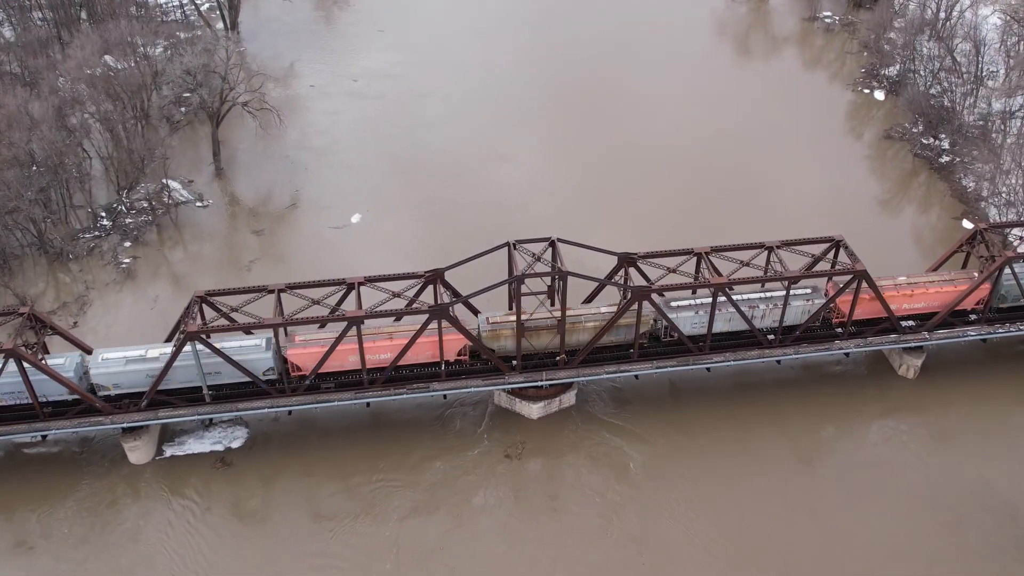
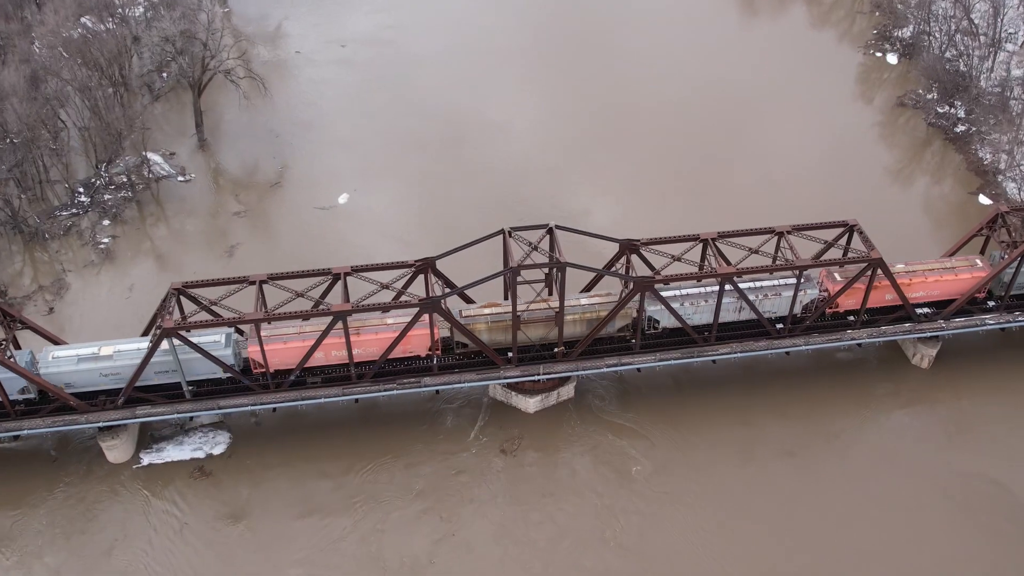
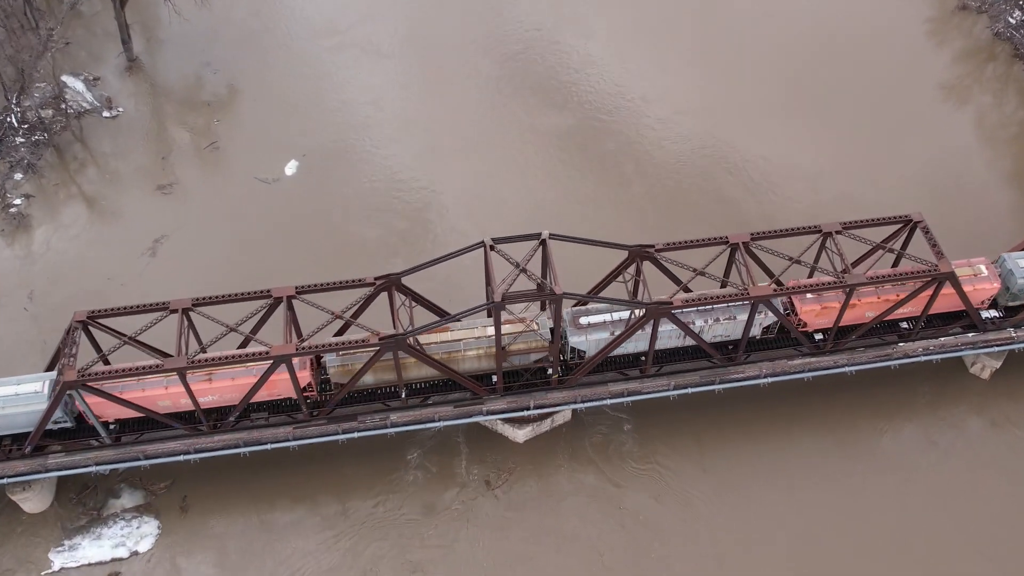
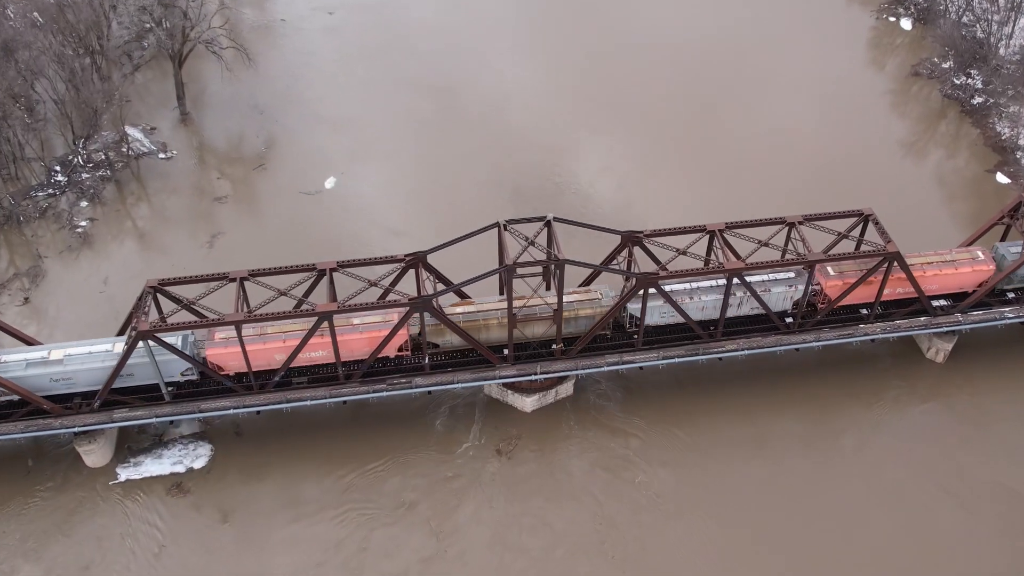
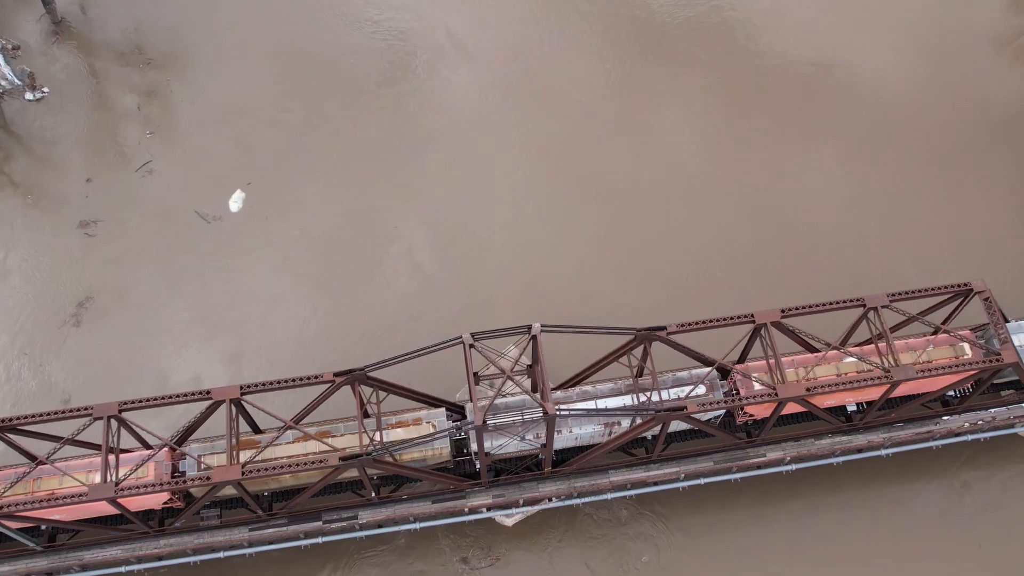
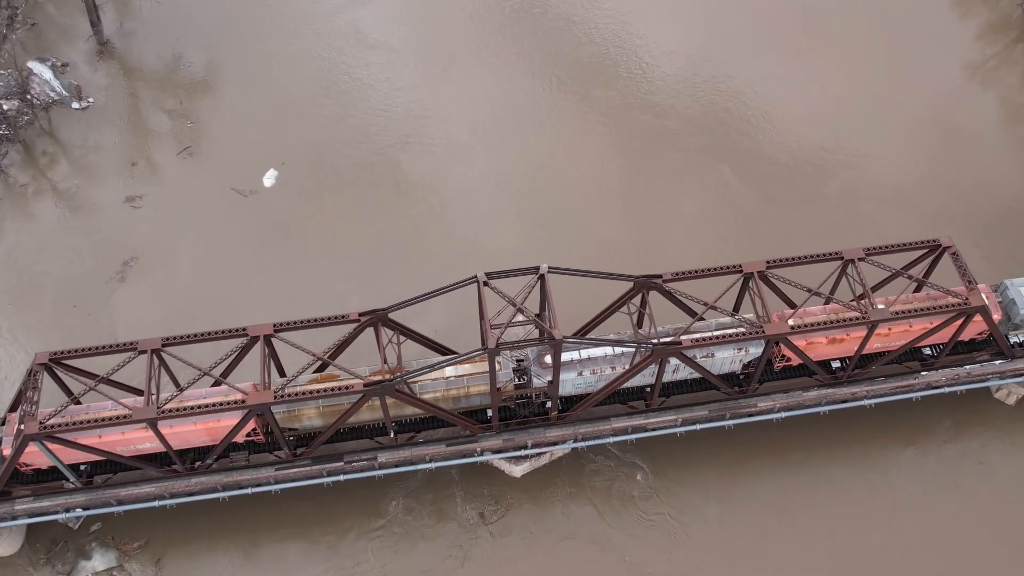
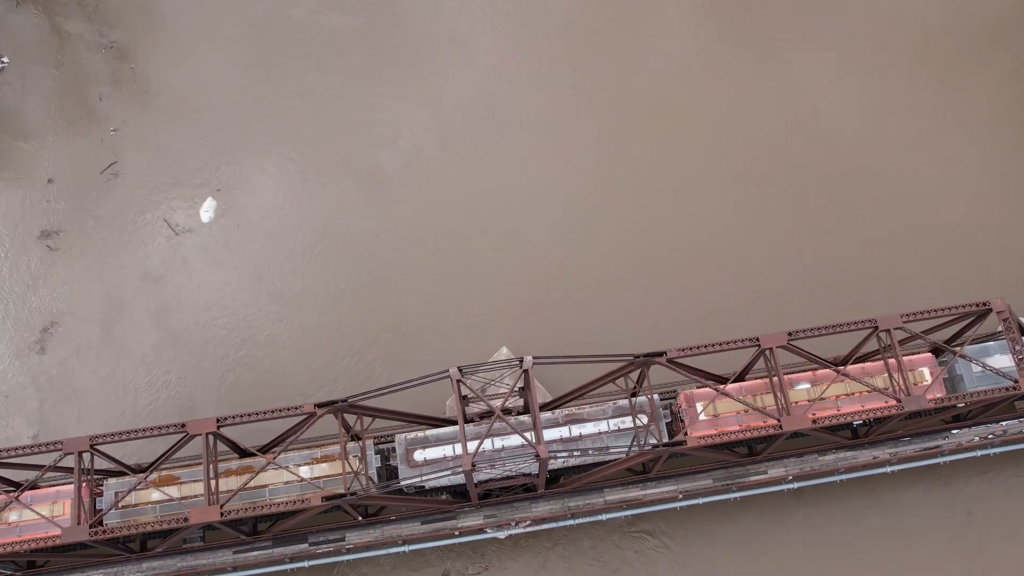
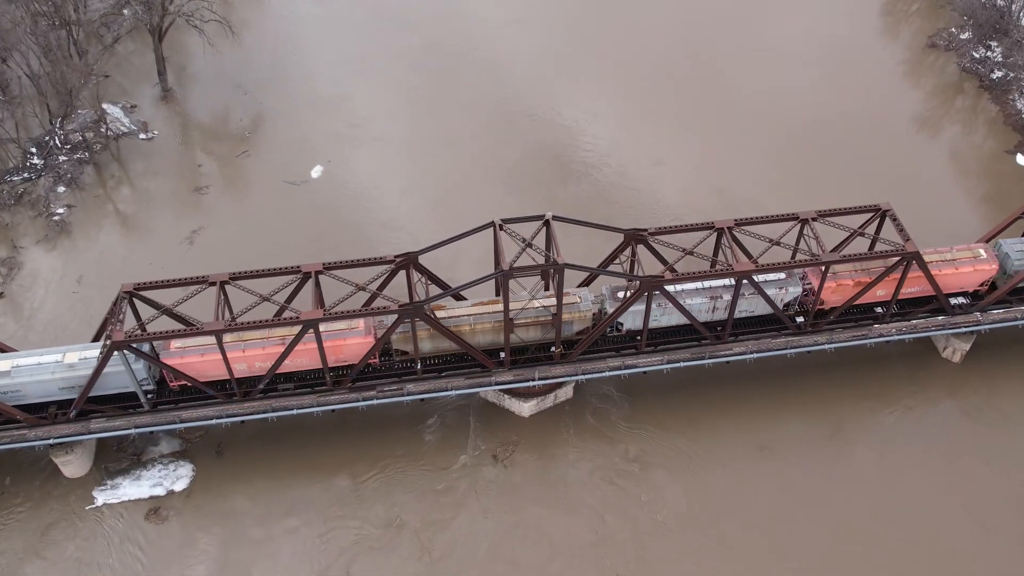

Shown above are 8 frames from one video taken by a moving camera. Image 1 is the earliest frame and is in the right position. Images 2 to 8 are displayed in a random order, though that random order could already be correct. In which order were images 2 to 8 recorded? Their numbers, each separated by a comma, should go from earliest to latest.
2, 4, 8, 3, 6, 5, 7
